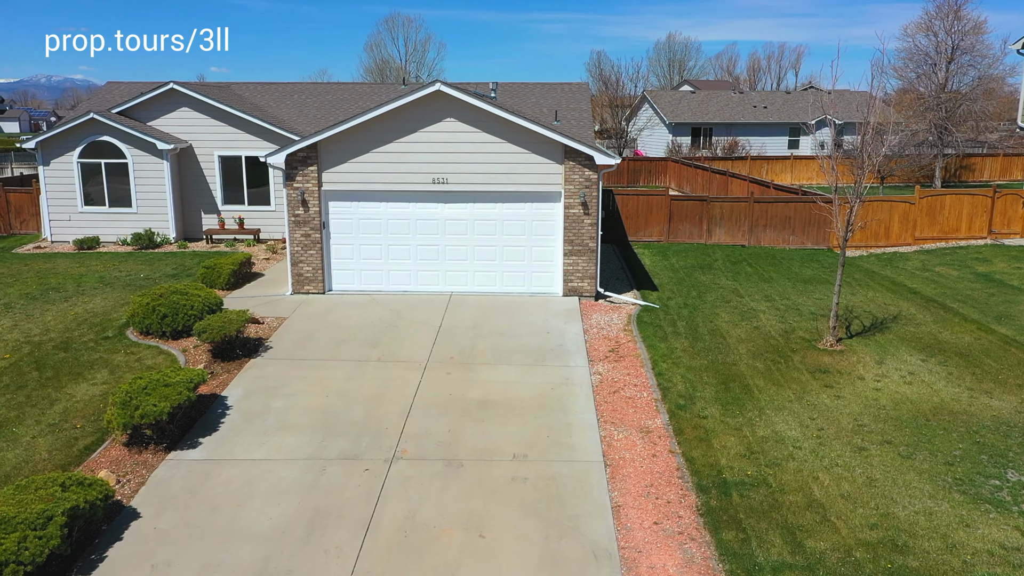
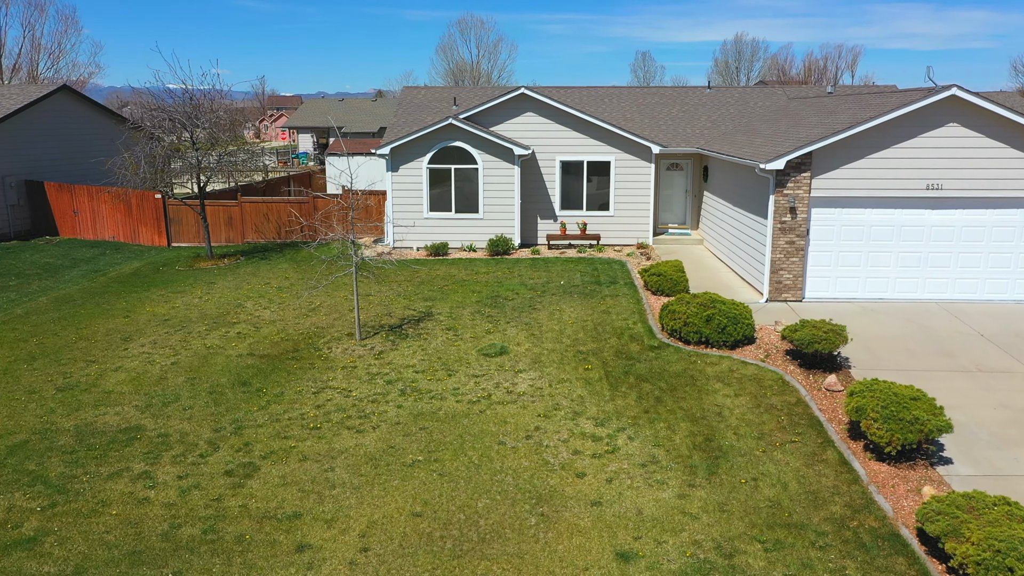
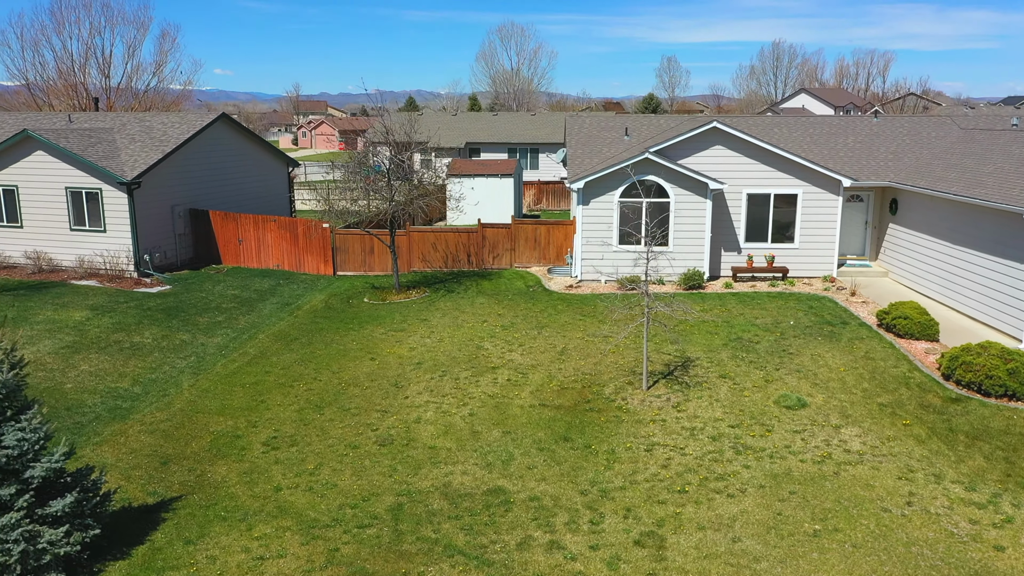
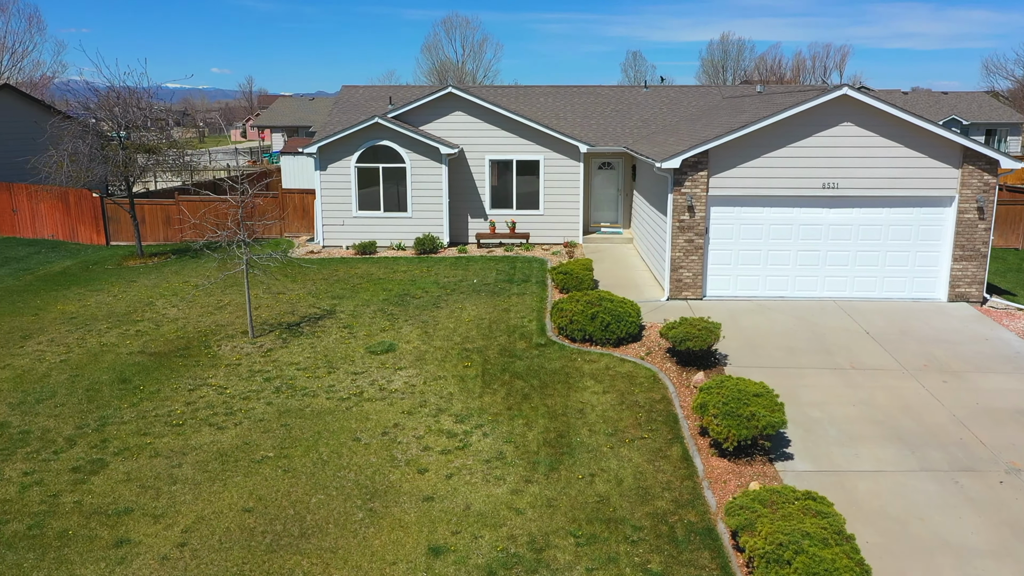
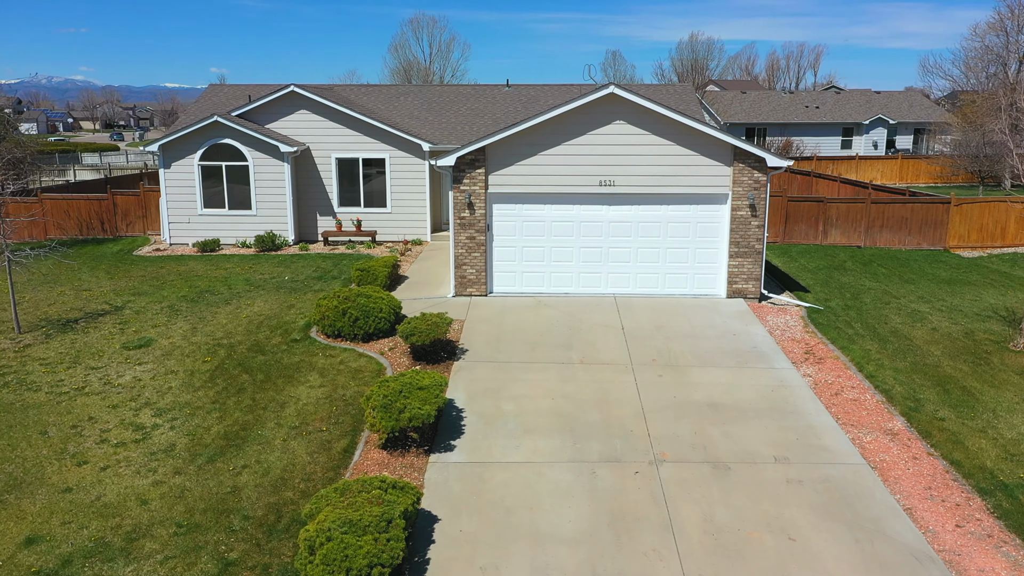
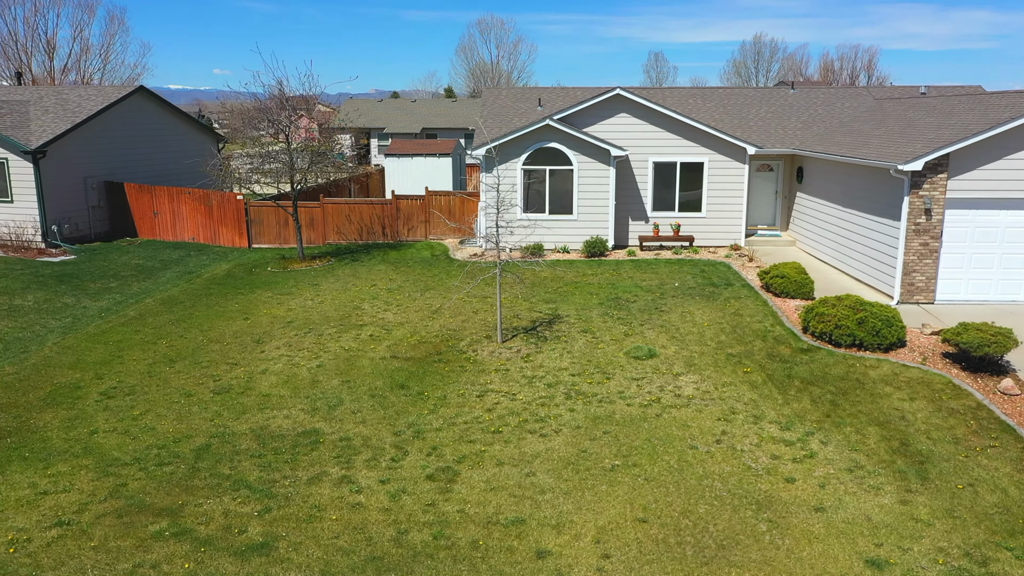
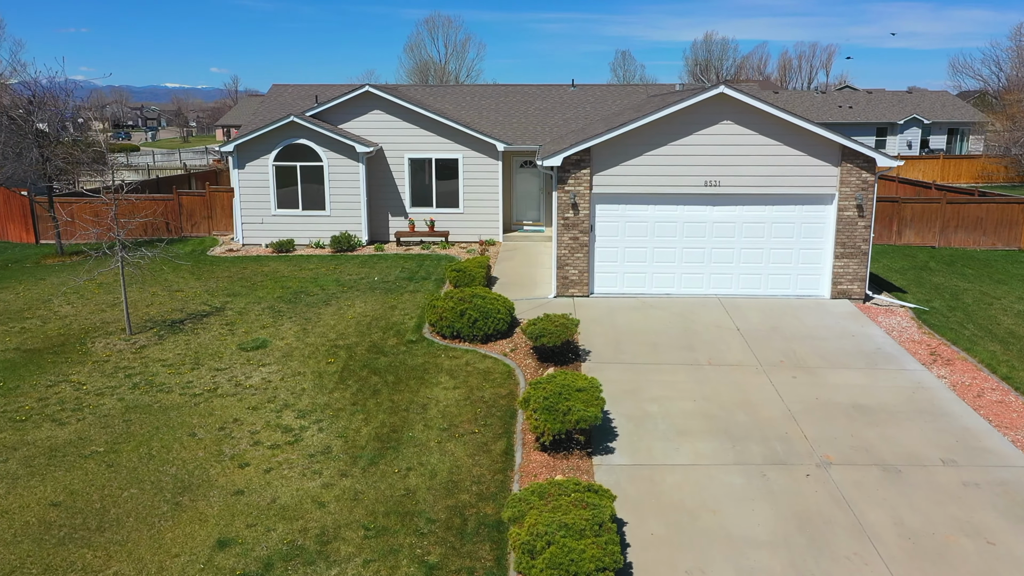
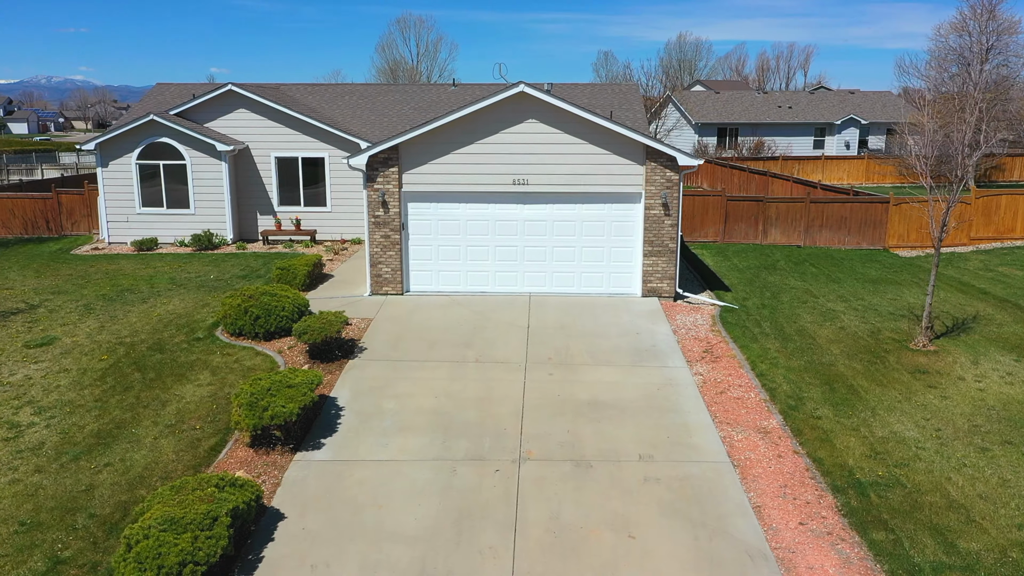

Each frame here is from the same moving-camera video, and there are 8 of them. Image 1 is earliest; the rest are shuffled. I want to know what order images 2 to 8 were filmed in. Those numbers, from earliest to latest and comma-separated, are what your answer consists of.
8, 5, 7, 4, 2, 6, 3
